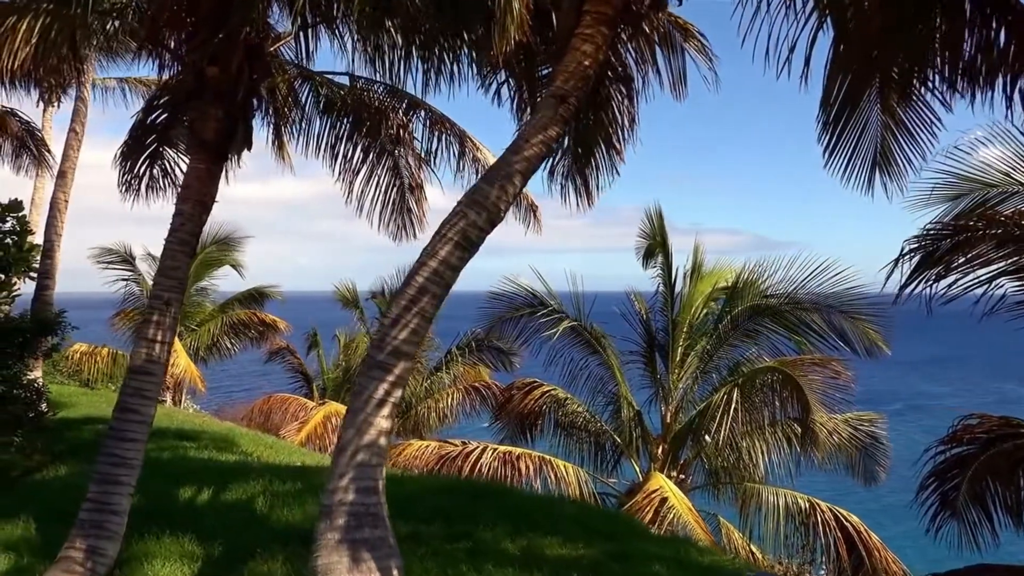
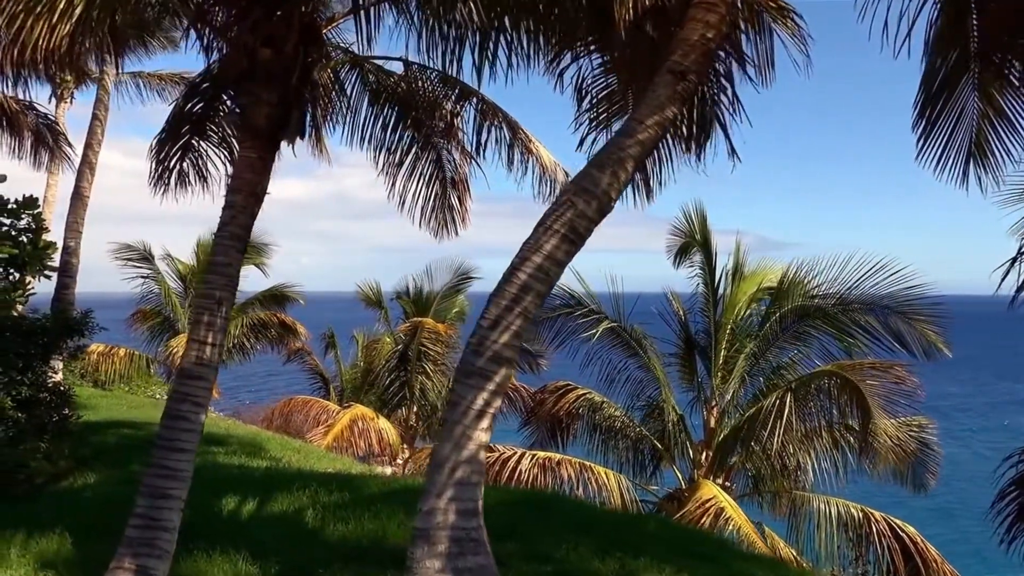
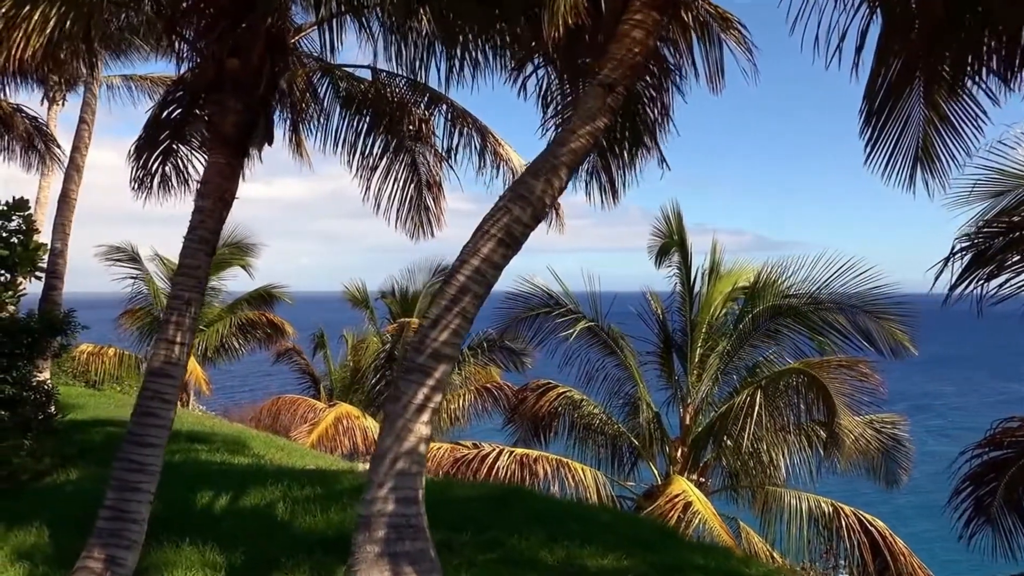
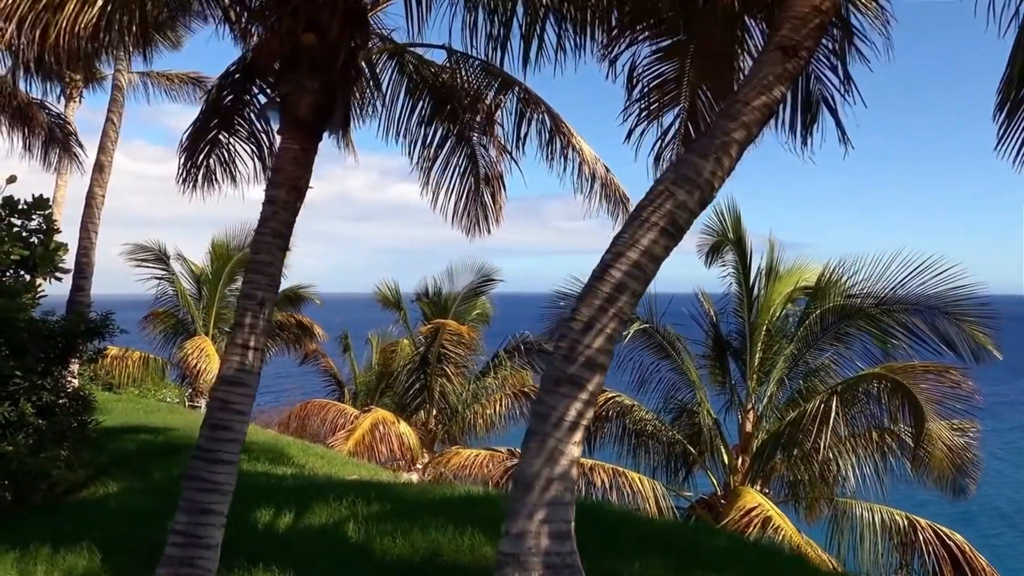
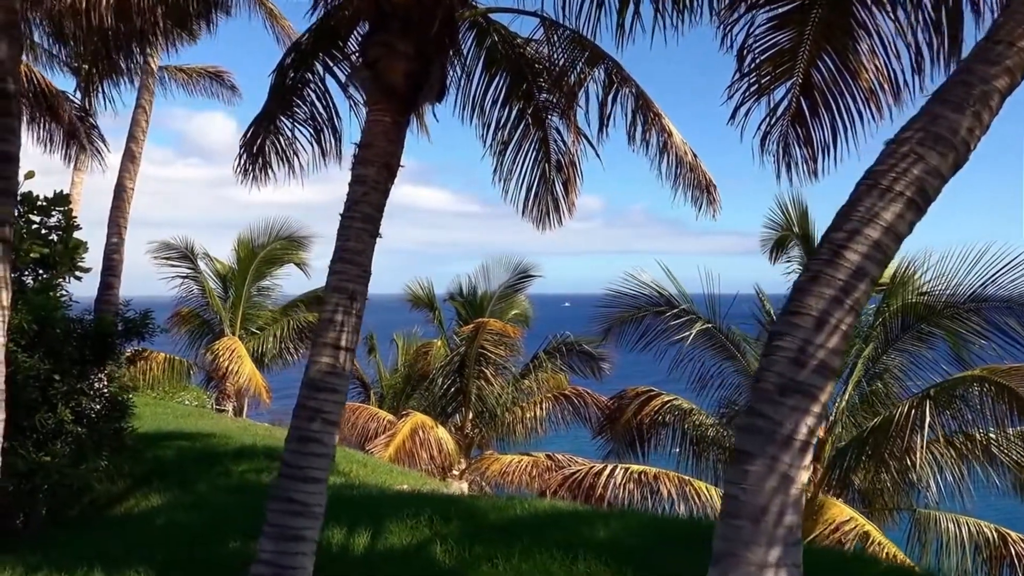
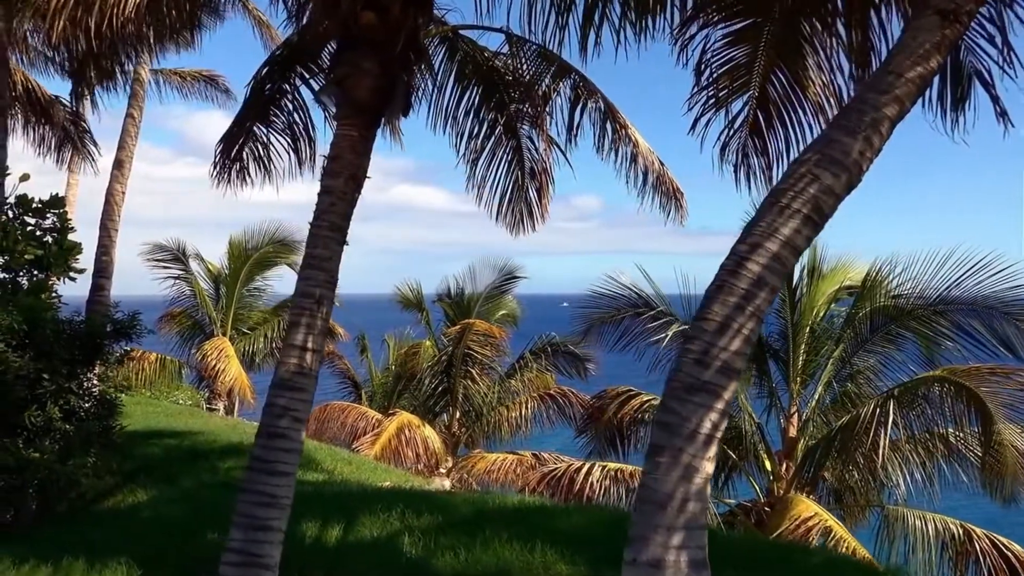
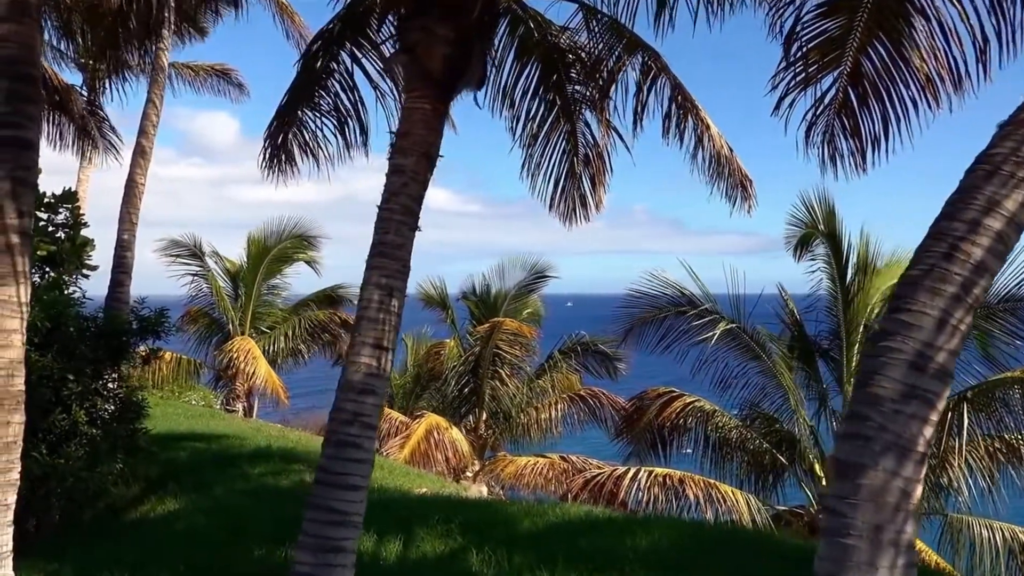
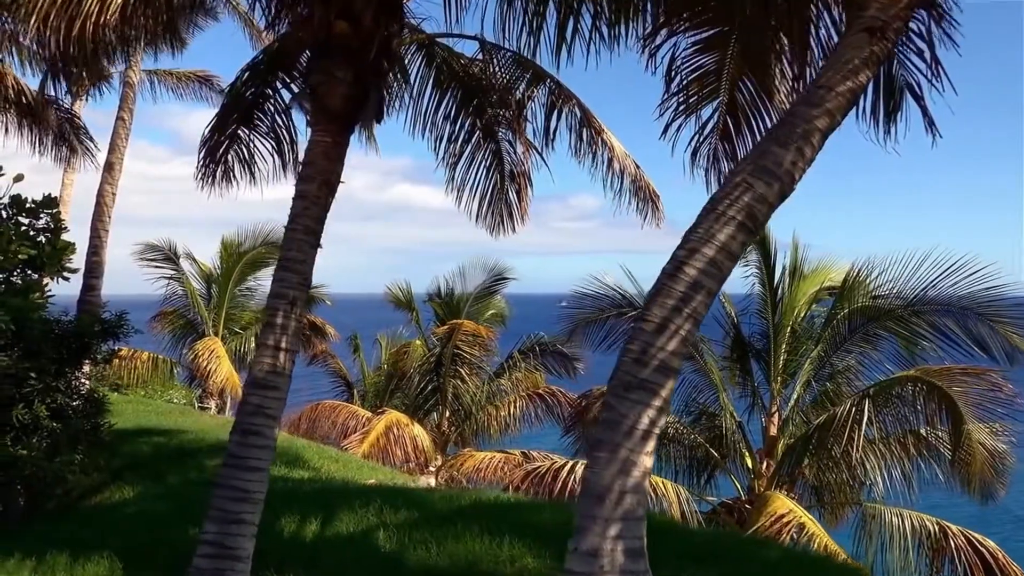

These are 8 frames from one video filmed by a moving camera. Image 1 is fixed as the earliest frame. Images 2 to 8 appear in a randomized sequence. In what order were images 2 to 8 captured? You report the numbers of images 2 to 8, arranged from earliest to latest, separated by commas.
3, 2, 4, 8, 6, 5, 7
